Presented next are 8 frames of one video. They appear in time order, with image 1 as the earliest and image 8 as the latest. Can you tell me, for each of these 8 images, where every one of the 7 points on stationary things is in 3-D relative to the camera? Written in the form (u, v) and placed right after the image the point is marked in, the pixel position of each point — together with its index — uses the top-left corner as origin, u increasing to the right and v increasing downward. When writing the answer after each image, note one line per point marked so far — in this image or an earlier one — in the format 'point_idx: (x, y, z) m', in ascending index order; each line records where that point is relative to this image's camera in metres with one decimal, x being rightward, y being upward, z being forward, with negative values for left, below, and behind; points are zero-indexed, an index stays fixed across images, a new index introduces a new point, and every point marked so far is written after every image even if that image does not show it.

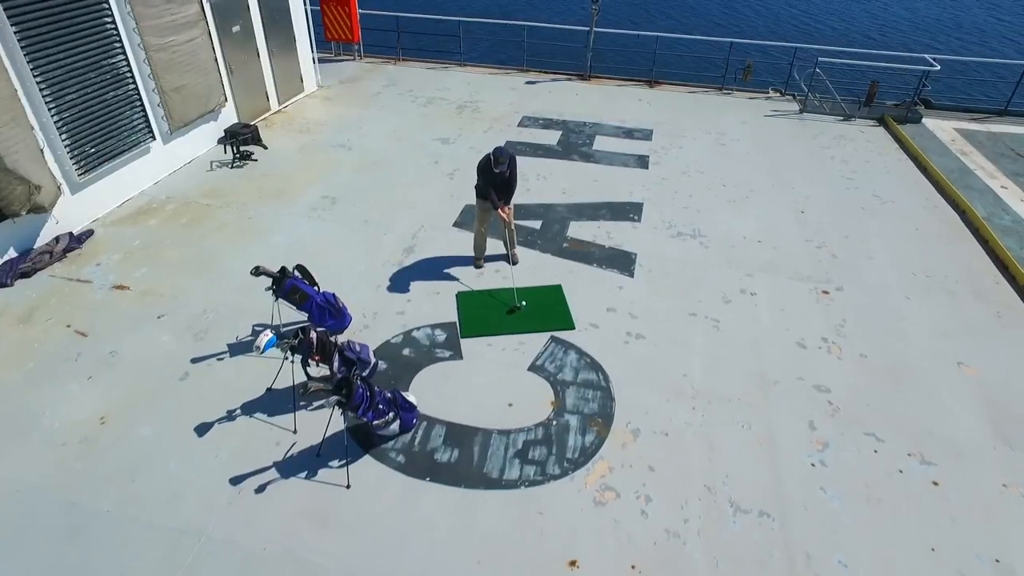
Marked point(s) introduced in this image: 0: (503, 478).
0: (-0.1, -1.3, +4.4) m
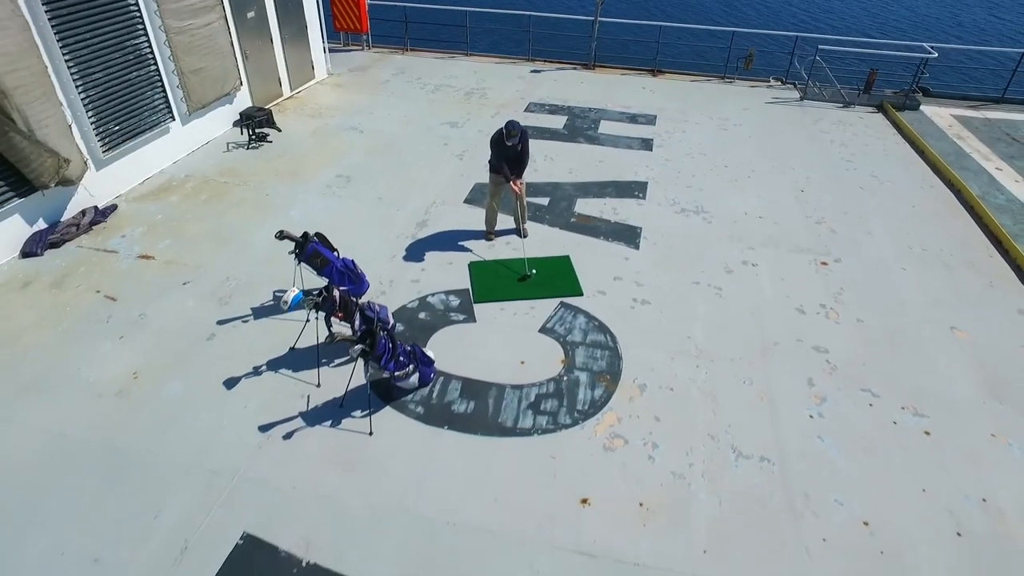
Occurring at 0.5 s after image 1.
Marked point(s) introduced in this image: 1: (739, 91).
0: (0.0, -1.0, +4.7) m
1: (+4.3, +3.7, +11.8) m
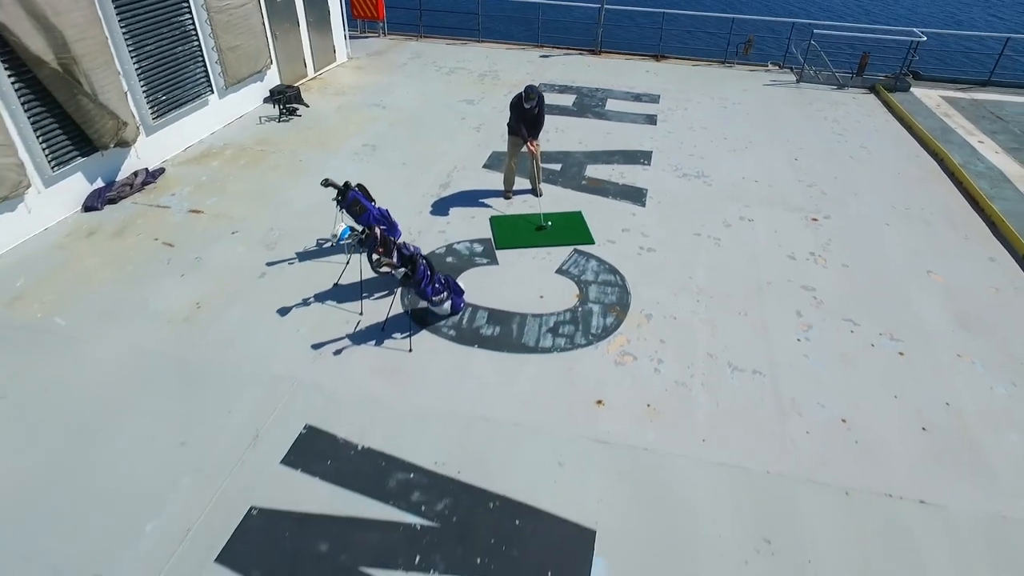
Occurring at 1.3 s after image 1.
0: (+0.2, -0.5, +5.3) m
1: (+4.5, +4.2, +12.4) m
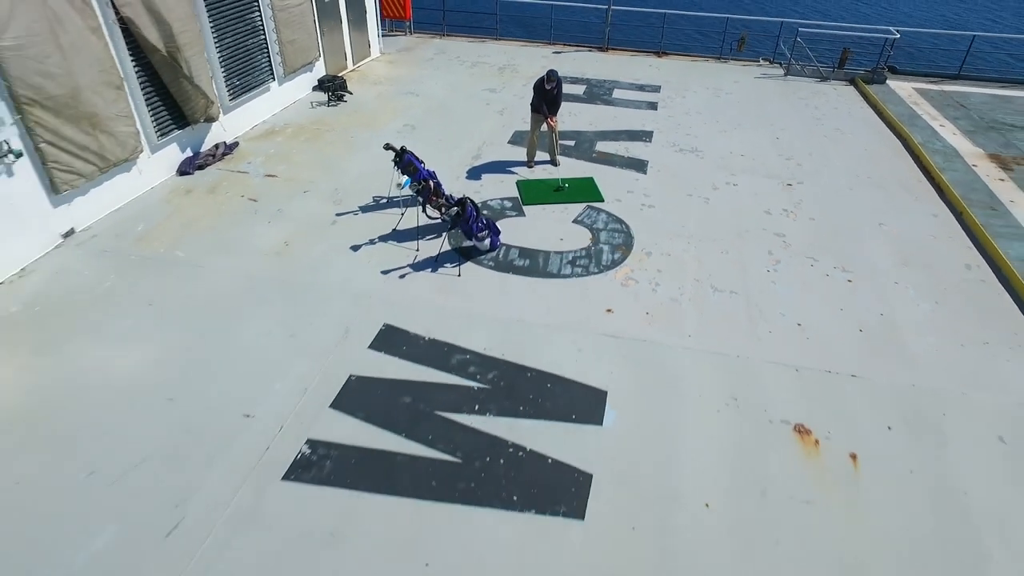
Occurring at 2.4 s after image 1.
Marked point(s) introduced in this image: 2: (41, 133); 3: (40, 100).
0: (+0.5, +0.2, +6.7) m
1: (+4.9, +4.8, +13.8) m
2: (-4.8, +1.6, +6.4) m
3: (-4.7, +1.9, +6.4) m
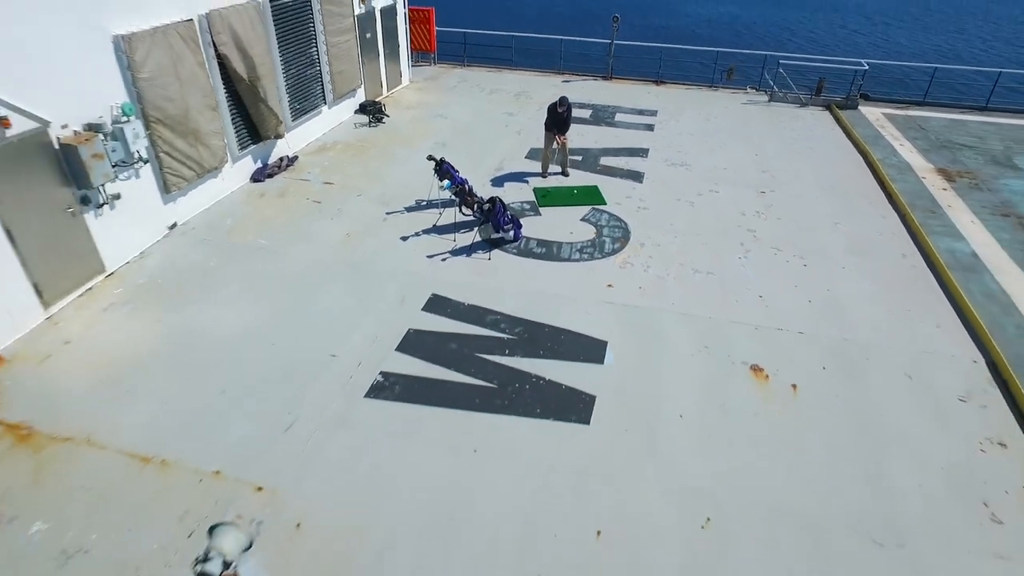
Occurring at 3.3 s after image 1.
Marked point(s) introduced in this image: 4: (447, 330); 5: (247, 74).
0: (+0.8, +0.4, +8.3) m
1: (+5.2, +4.8, +15.5) m
2: (-4.5, +1.9, +8.1) m
3: (-4.5, +2.2, +8.1) m
4: (-0.7, -0.5, +7.0) m
5: (-4.0, +3.2, +9.4) m
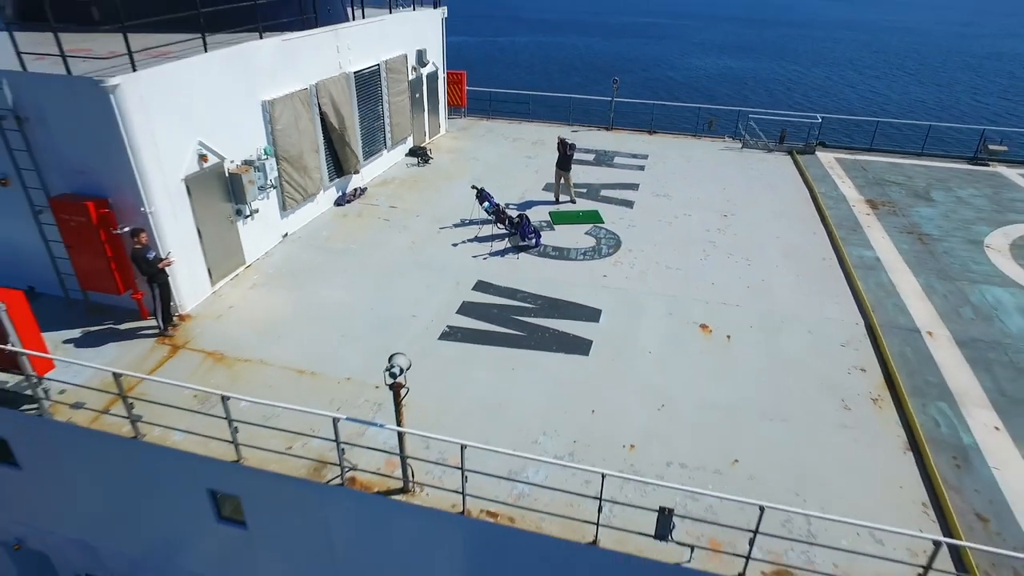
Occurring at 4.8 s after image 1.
0: (+1.2, +0.5, +11.3) m
1: (+5.7, +4.4, +18.8) m
2: (-4.1, +2.0, +11.4) m
3: (-4.1, +2.4, +11.3) m
4: (-0.3, -0.2, +10.0) m
5: (-3.5, +3.3, +12.7) m
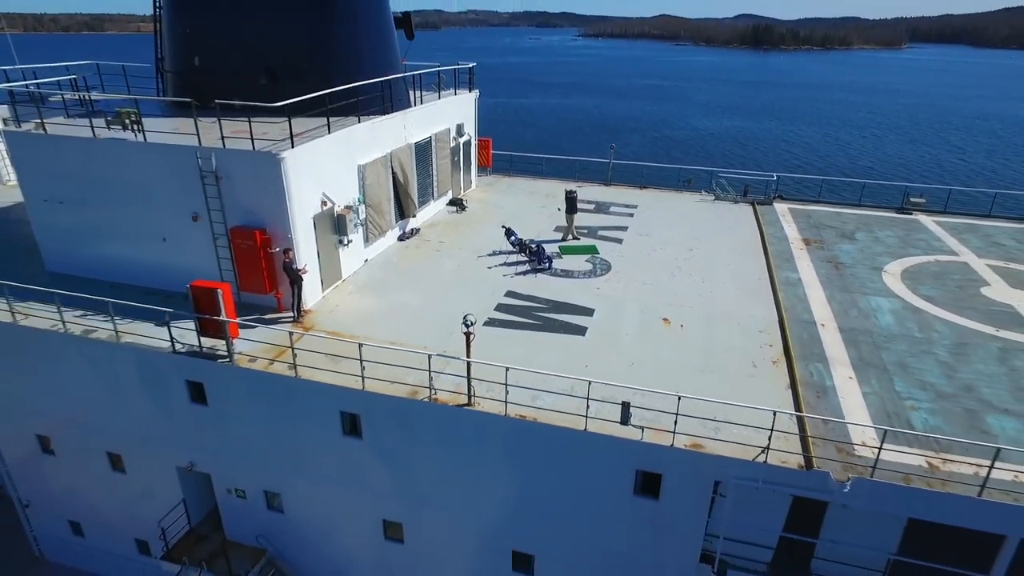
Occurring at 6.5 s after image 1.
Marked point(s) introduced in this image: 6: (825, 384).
0: (+1.7, +0.3, +15.6) m
1: (+6.4, +3.4, +23.3) m
2: (-3.6, +1.8, +15.9) m
3: (-3.6, +2.1, +15.9) m
4: (+0.1, -0.4, +14.2) m
5: (-3.0, +2.9, +17.3) m
6: (+5.7, -1.7, +11.4) m
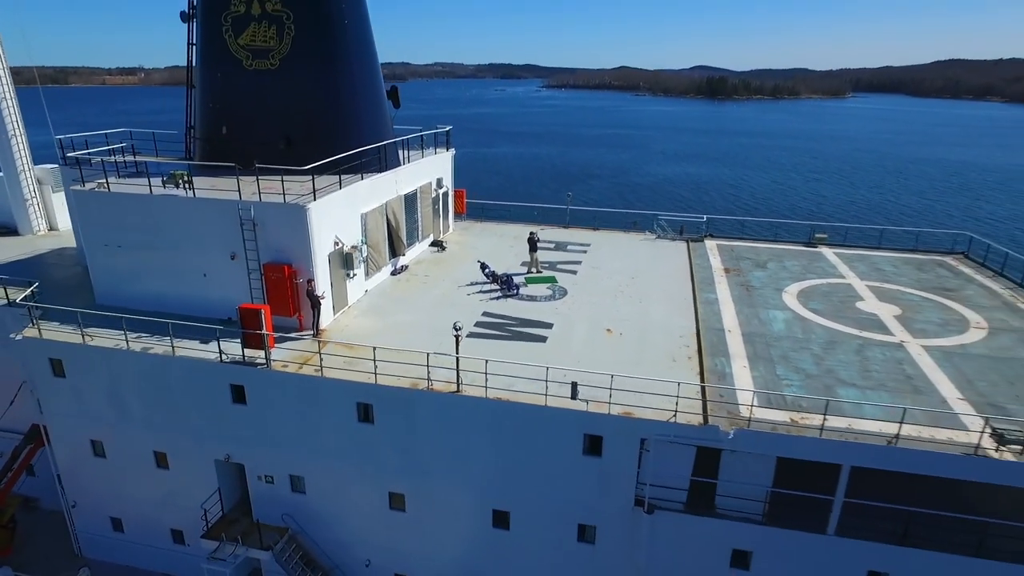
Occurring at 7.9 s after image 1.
0: (+0.9, -0.4, +19.3) m
1: (+5.2, +2.3, +27.4) m
2: (-4.4, +1.0, +19.4) m
3: (-4.4, +1.3, +19.4) m
4: (-0.6, -0.9, +17.8) m
5: (-3.9, +2.1, +20.9) m
6: (+5.1, -2.0, +15.1) m
